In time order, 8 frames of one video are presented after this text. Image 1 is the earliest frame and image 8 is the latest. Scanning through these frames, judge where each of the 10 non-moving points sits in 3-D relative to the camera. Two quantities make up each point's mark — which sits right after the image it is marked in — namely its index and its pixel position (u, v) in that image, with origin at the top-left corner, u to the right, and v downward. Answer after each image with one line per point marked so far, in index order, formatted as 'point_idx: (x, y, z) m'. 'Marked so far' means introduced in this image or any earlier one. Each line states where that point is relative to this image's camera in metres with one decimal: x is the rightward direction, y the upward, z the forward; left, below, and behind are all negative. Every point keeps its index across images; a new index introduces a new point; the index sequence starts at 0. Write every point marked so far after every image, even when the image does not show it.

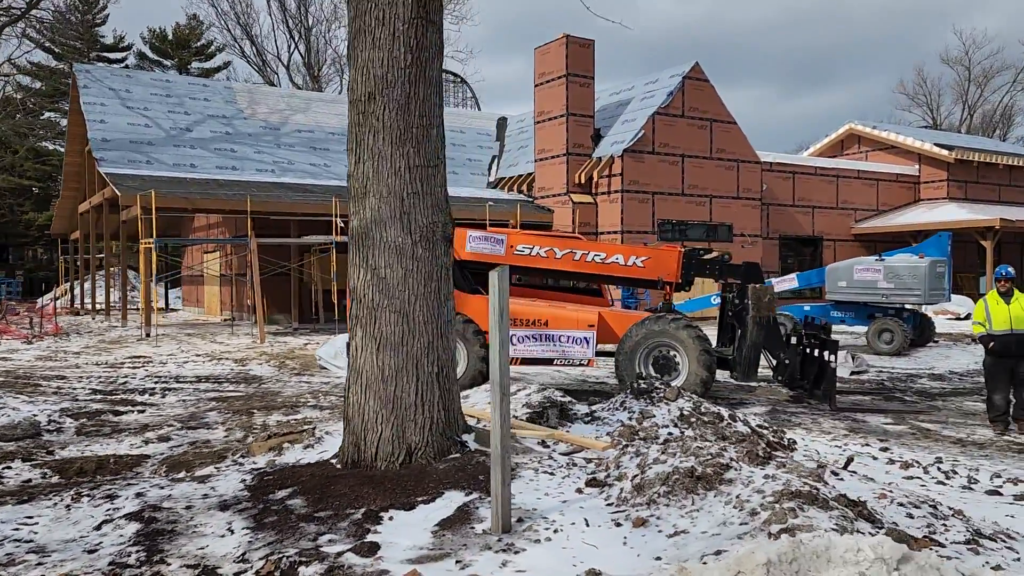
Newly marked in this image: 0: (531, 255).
0: (+0.2, +0.4, +8.7) m
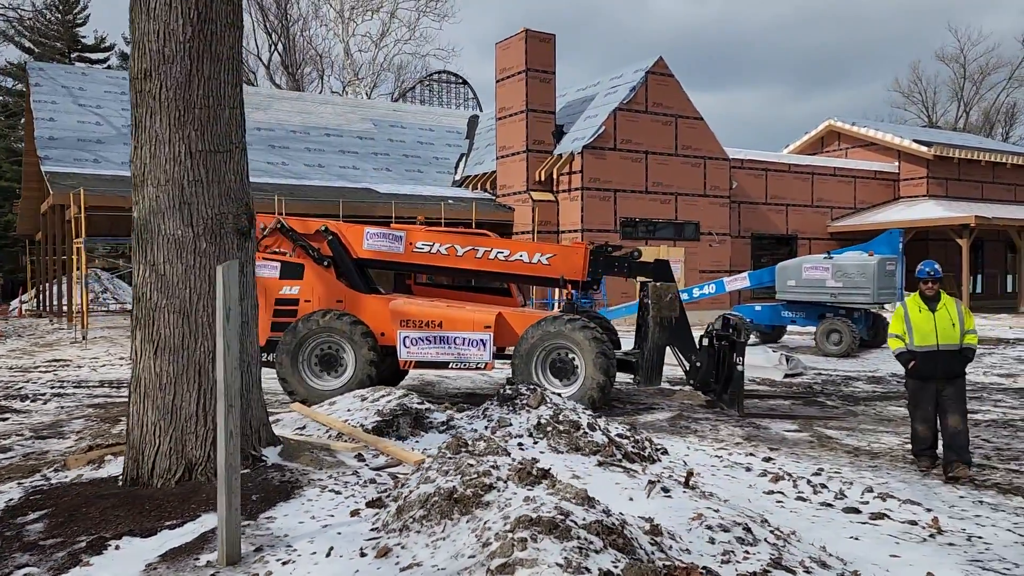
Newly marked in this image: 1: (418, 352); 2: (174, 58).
0: (-0.9, +0.4, +8.3) m
1: (-1.0, -0.7, +7.8) m
2: (-1.8, +1.2, +4.0) m
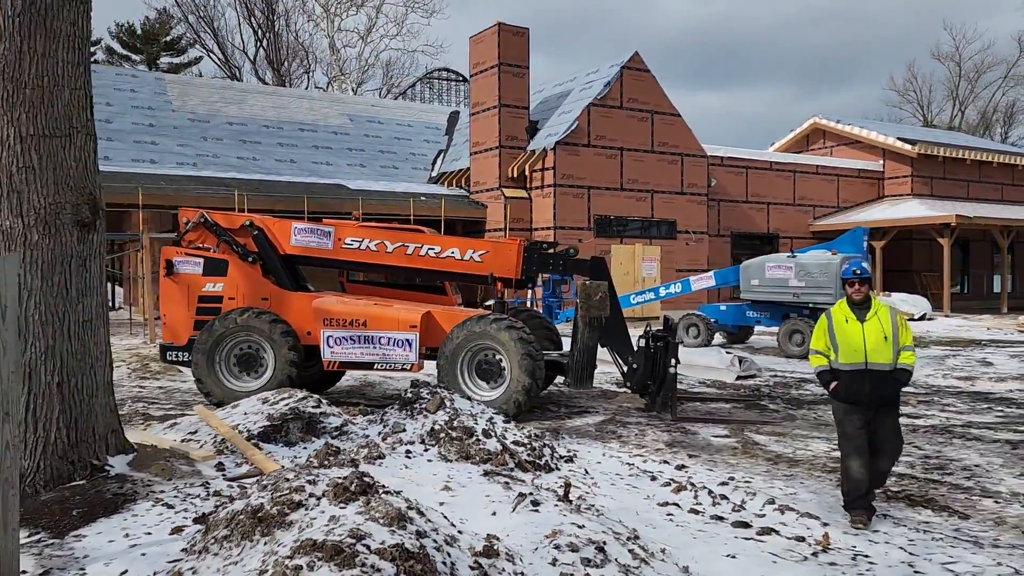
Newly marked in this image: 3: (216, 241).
0: (-1.6, +0.4, +8.0) m
1: (-1.7, -0.6, +7.5) m
2: (-2.5, +1.2, +3.7) m
3: (-3.1, +0.5, +8.0) m
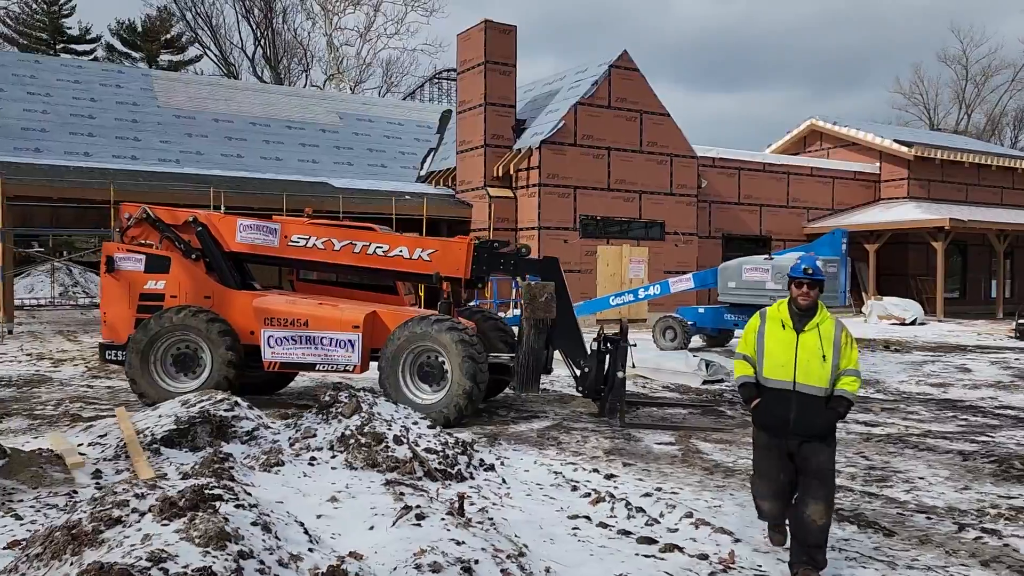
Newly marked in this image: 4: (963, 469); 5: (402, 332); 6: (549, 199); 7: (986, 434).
0: (-2.1, +0.4, +7.8) m
1: (-2.2, -0.6, +7.3) m
2: (-3.0, +1.2, +3.5) m
3: (-3.6, +0.5, +7.8) m
4: (+3.2, -1.3, +5.5) m
5: (-1.0, -0.4, +6.9) m
6: (+0.9, +2.3, +19.4) m
7: (+4.1, -1.3, +6.7) m
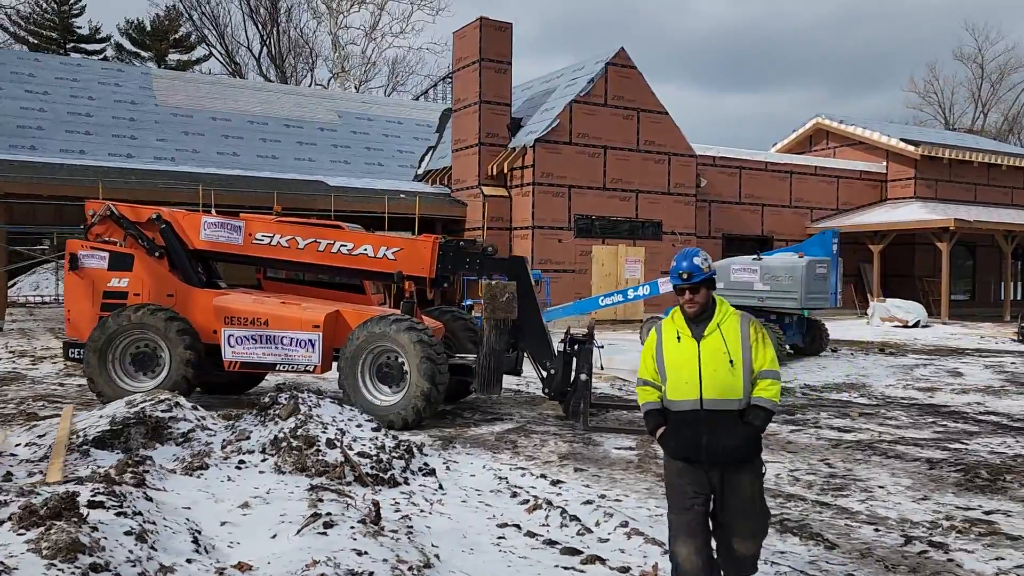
0: (-2.4, +0.4, +7.7) m
1: (-2.5, -0.6, +7.2) m
2: (-3.4, +1.3, +3.4) m
3: (-3.9, +0.5, +7.7) m
4: (+2.8, -1.3, +5.3) m
5: (-1.3, -0.4, +6.8) m
6: (+0.8, +2.3, +19.2) m
7: (+3.8, -1.3, +6.5) m
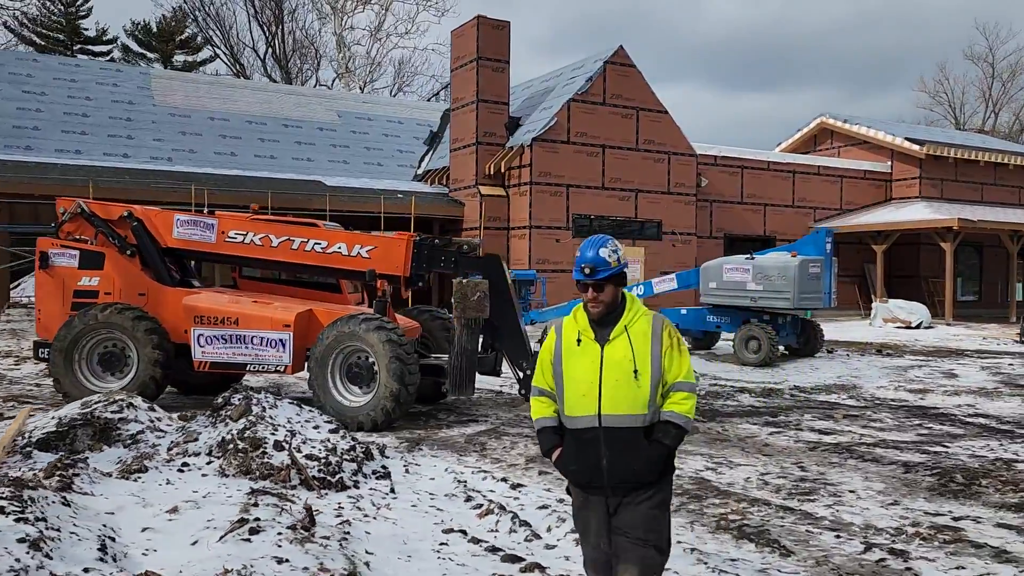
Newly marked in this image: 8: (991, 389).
0: (-2.6, +0.4, +7.6) m
1: (-2.8, -0.6, +7.1) m
2: (-3.7, +1.3, +3.3) m
3: (-4.1, +0.6, +7.6) m
4: (+2.6, -1.3, +5.1) m
5: (-1.6, -0.4, +6.7) m
6: (+0.7, +2.3, +19.1) m
7: (+3.5, -1.3, +6.3) m
8: (+6.0, -1.3, +9.6) m
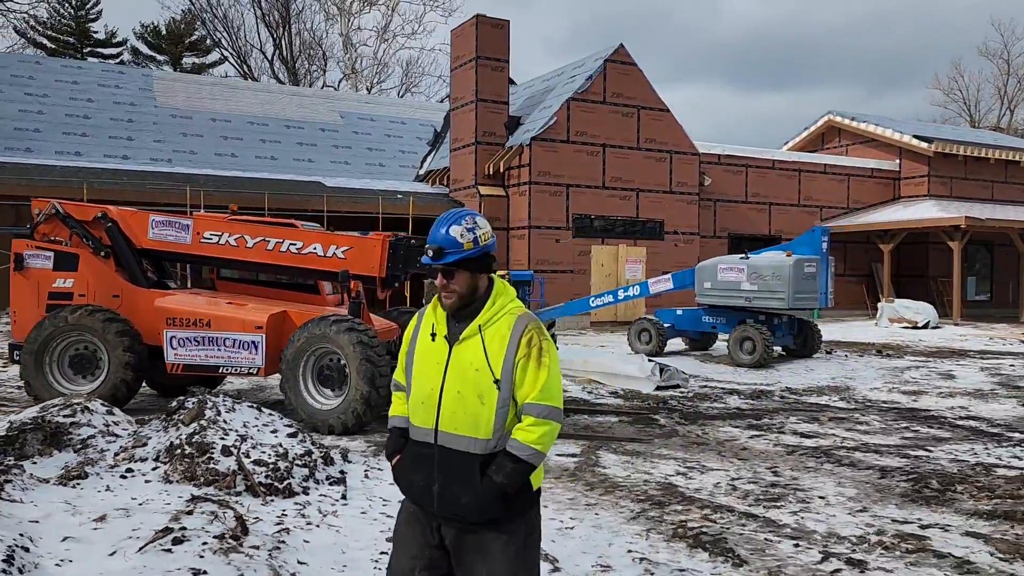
0: (-2.9, +0.4, +7.5) m
1: (-3.0, -0.6, +7.0) m
2: (-4.0, +1.3, +3.2) m
3: (-4.3, +0.5, +7.5) m
4: (+2.3, -1.3, +4.9) m
5: (-1.8, -0.4, +6.6) m
6: (+0.7, +2.3, +19.0) m
7: (+3.3, -1.3, +6.1) m
8: (+5.8, -1.3, +9.4) m
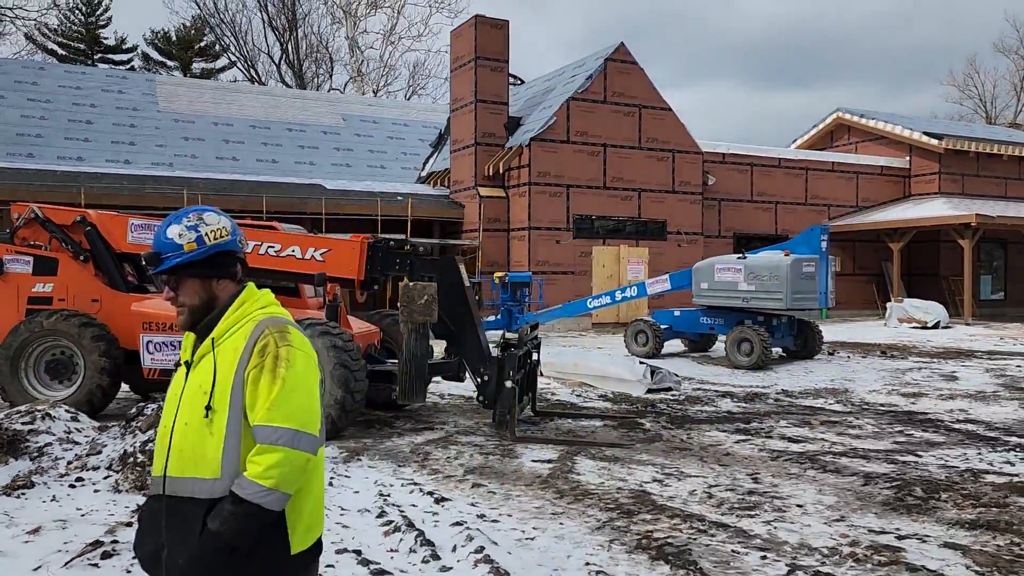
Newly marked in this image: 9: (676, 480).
0: (-3.0, +0.4, +7.4) m
1: (-3.2, -0.6, +6.9) m
2: (-4.2, +1.2, +3.2) m
3: (-4.5, +0.5, +7.5) m
4: (+2.1, -1.3, +4.8) m
5: (-2.0, -0.4, +6.5) m
6: (+0.7, +2.2, +18.8) m
7: (+3.1, -1.3, +5.9) m
8: (+5.7, -1.2, +9.1) m
9: (+1.1, -1.3, +5.3) m
